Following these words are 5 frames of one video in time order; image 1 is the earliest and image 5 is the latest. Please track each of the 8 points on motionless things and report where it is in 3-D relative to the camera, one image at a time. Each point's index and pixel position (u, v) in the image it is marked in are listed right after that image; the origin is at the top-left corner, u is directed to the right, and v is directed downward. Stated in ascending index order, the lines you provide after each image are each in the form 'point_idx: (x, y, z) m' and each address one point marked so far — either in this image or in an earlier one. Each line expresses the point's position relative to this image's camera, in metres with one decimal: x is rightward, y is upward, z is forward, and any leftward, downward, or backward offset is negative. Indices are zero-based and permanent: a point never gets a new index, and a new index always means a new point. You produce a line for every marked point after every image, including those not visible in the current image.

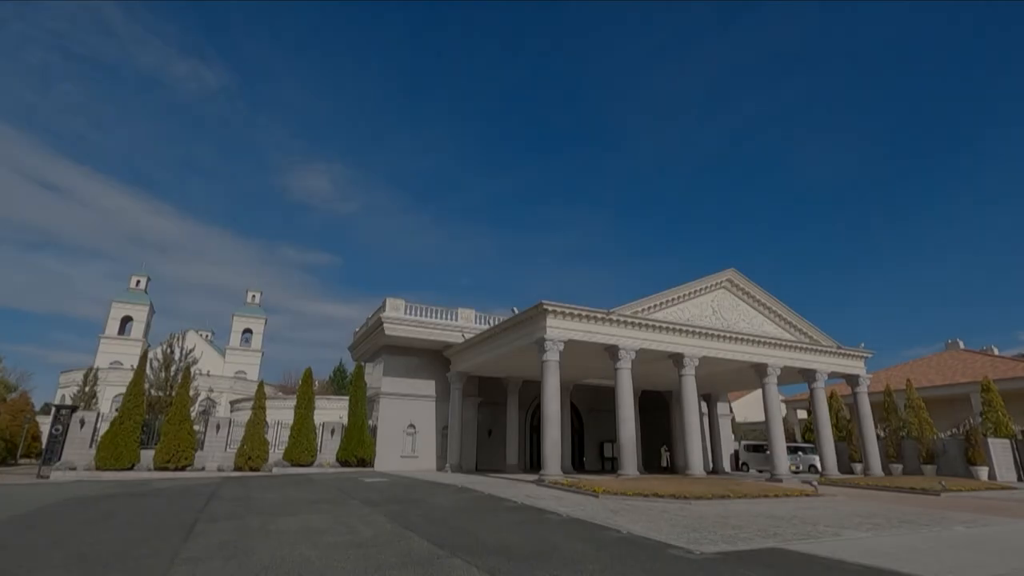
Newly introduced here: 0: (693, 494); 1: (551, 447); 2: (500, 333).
0: (+4.1, -4.7, +12.2) m
1: (+1.1, -4.7, +16.0) m
2: (-0.5, -1.6, +19.5) m
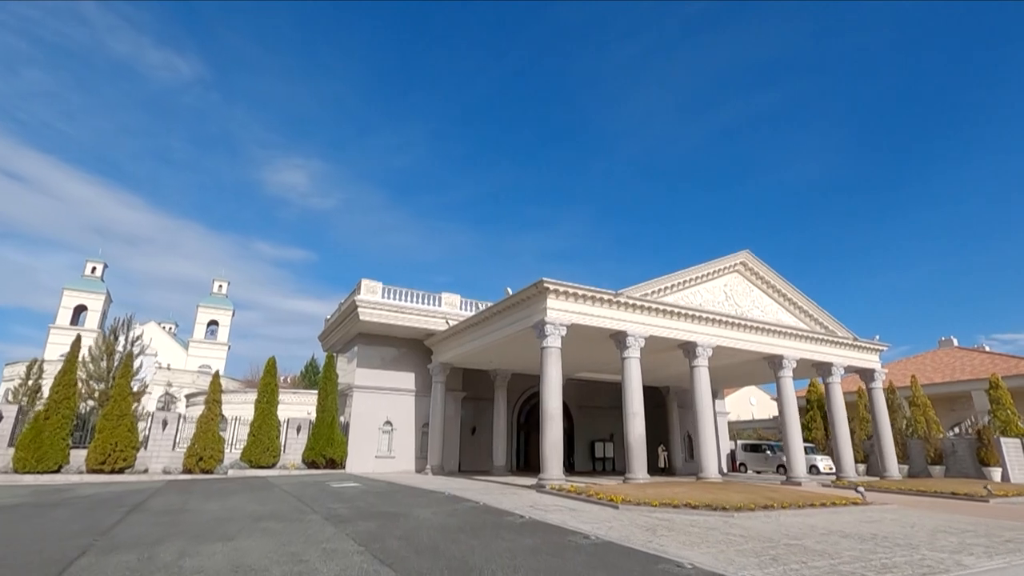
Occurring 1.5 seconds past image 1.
0: (+4.1, -4.1, +10.1) m
1: (+1.0, -4.0, +13.8) m
2: (-0.7, -0.9, +17.2) m
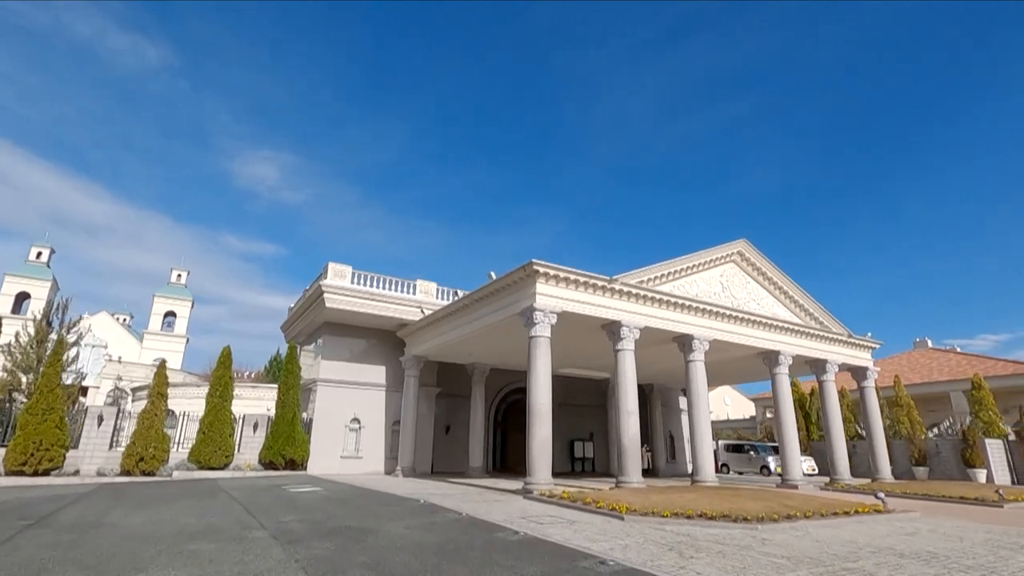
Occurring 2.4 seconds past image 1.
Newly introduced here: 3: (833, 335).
0: (+3.9, -3.7, +8.9) m
1: (+0.6, -3.6, +12.4) m
2: (-1.2, -0.5, +15.7) m
3: (+11.8, -1.7, +19.9) m
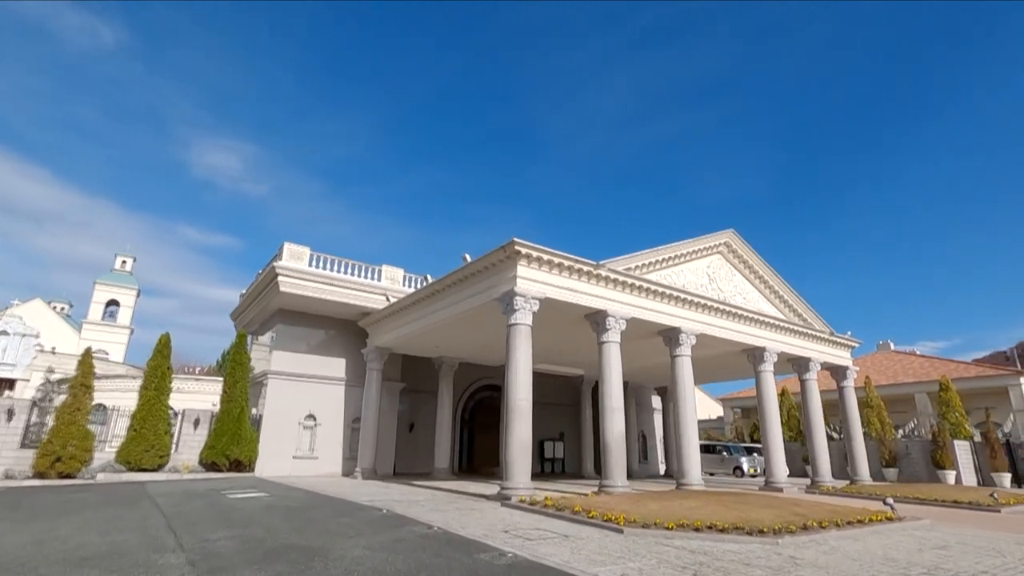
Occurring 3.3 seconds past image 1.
0: (+3.6, -3.4, +7.8) m
1: (+0.1, -3.3, +11.1) m
2: (-1.9, -0.1, +14.3) m
3: (+10.8, -1.6, +19.3) m
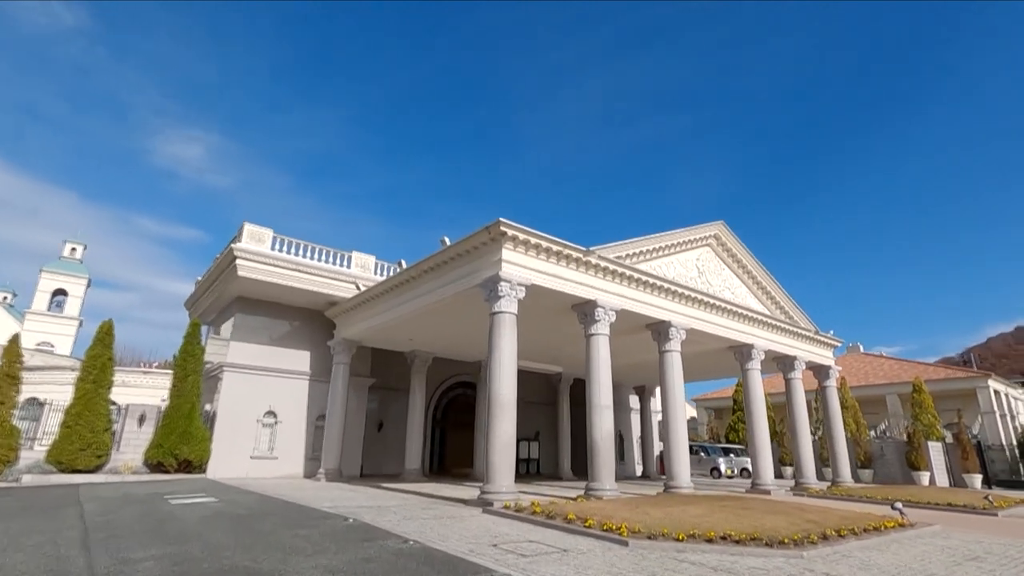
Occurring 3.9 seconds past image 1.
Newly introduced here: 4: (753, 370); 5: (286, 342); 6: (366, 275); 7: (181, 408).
0: (+3.5, -3.2, +7.0) m
1: (-0.2, -3.0, +10.1) m
2: (-2.3, +0.3, +13.2) m
3: (+10.1, -1.5, +18.9) m
4: (+7.5, -2.5, +16.8) m
5: (-7.5, -1.8, +18.0) m
6: (-4.8, +0.4, +17.8) m
7: (-9.8, -3.6, +16.1) m
